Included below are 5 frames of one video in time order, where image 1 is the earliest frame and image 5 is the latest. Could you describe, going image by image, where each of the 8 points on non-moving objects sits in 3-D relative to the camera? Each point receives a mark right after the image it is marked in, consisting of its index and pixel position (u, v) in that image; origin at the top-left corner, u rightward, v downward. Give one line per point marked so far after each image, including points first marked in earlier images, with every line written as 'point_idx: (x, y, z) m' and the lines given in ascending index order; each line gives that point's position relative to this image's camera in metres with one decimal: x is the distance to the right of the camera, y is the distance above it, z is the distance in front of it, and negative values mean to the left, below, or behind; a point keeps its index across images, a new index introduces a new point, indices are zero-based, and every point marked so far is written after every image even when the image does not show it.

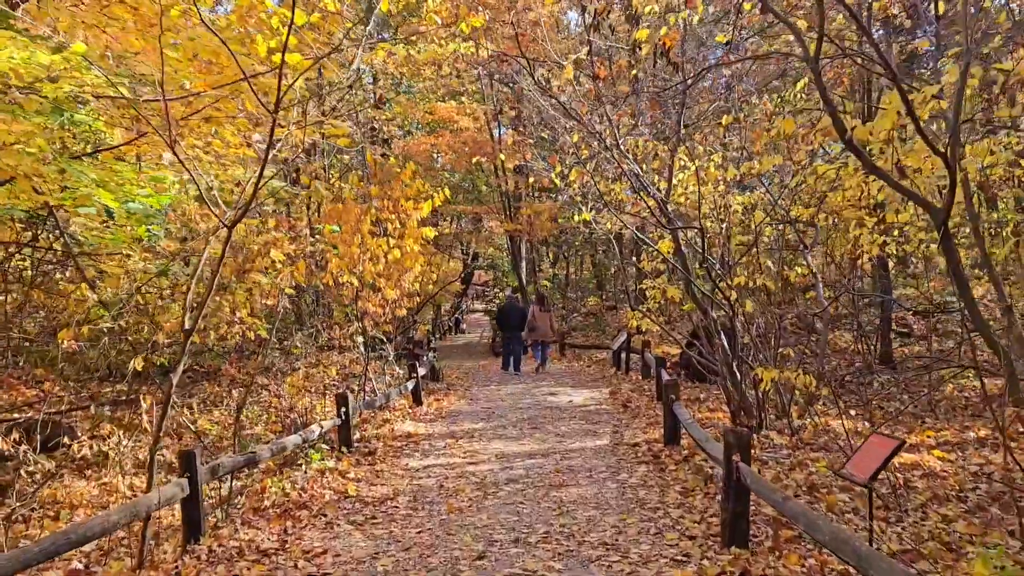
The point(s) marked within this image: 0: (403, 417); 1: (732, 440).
0: (-1.4, -1.6, +10.4) m
1: (+1.2, -0.8, +4.7) m
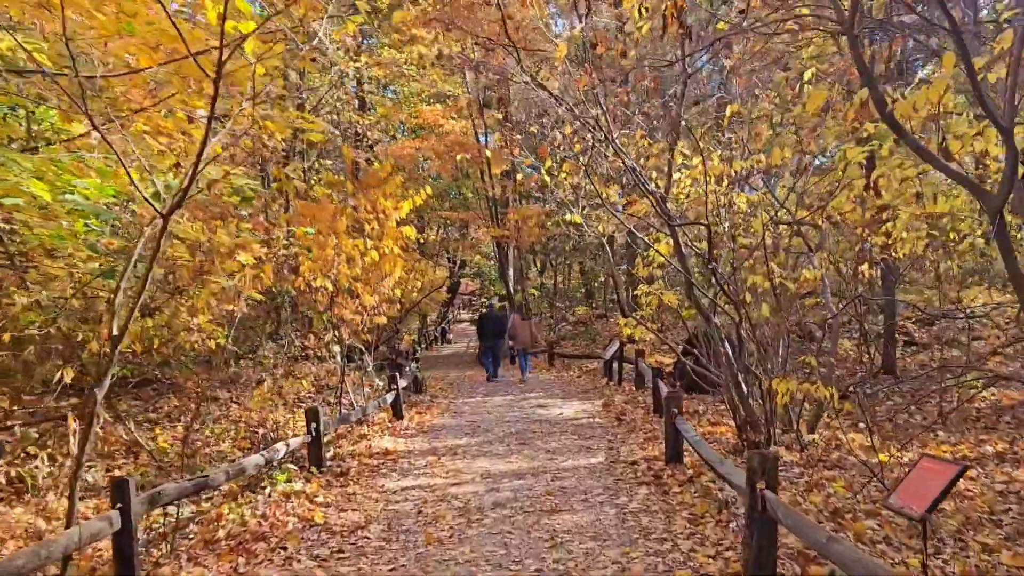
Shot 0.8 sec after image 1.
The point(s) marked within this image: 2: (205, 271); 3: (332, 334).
0: (-1.5, -1.6, +9.7) m
1: (+1.1, -0.8, +4.0) m
2: (-2.8, +0.2, +7.7) m
3: (-2.2, -0.6, +10.2) m
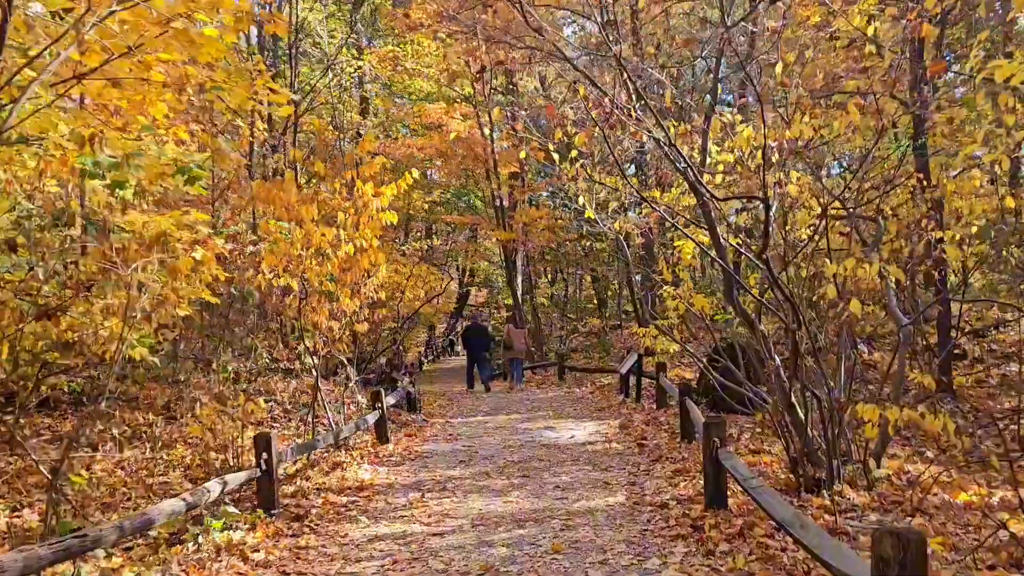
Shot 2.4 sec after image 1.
0: (-1.5, -1.7, +8.2) m
1: (+1.1, -0.8, +2.5) m
2: (-2.8, +0.2, +6.3) m
3: (-2.1, -0.6, +8.7) m
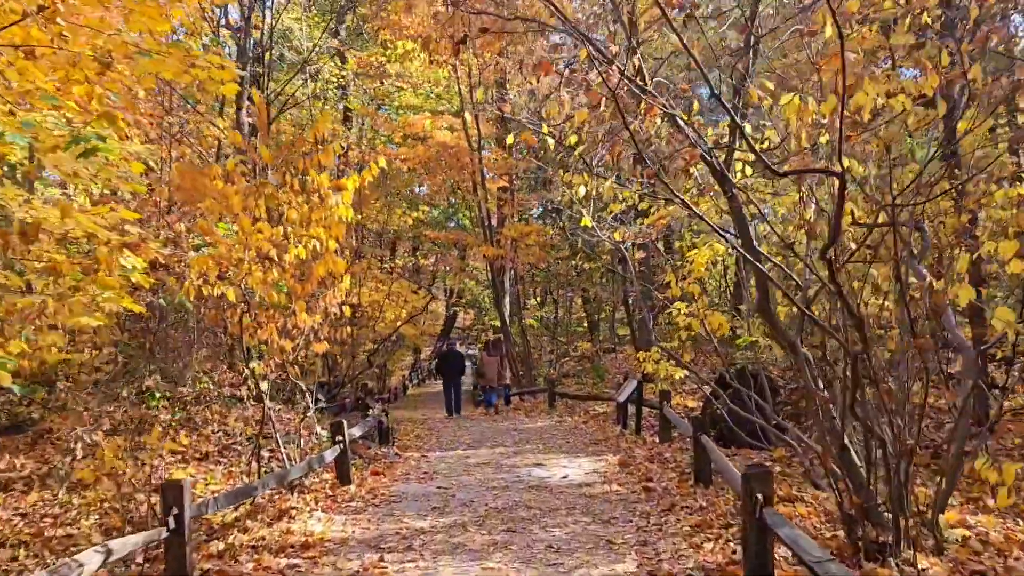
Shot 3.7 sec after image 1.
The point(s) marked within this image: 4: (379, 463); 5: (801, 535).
0: (-1.6, -1.8, +6.9) m
1: (+1.0, -0.7, +1.2) m
2: (-2.9, +0.1, +5.0) m
3: (-2.3, -0.7, +7.4) m
4: (-1.4, -1.8, +9.0) m
5: (+1.3, -1.1, +3.9) m
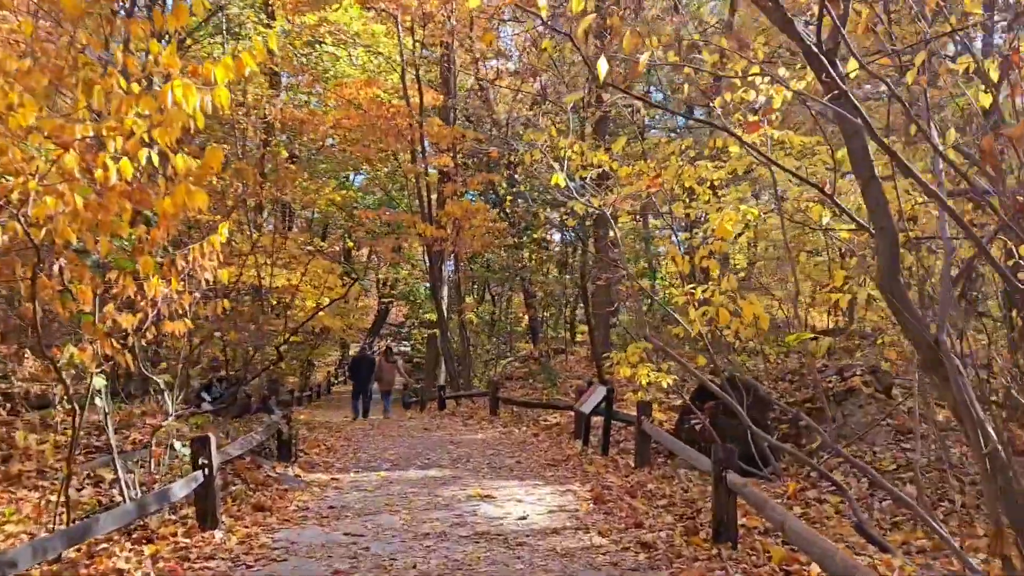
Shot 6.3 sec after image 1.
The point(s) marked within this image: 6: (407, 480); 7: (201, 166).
0: (-1.9, -1.5, +4.5) m
1: (+1.2, -0.5, -0.9) m
2: (-3.0, +0.5, +2.5) m
3: (-2.6, -0.4, +4.9) m
4: (-1.9, -1.6, +6.6) m
5: (+1.3, -1.0, +1.8) m
6: (-0.9, -1.7, +7.5) m
7: (-1.6, +0.7, +4.1) m
